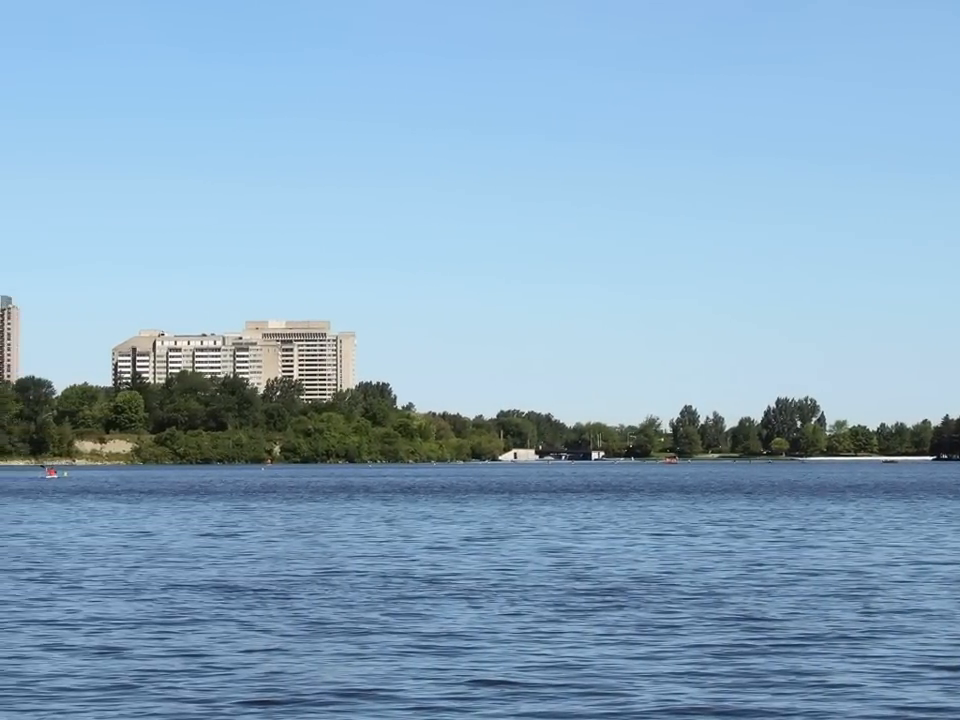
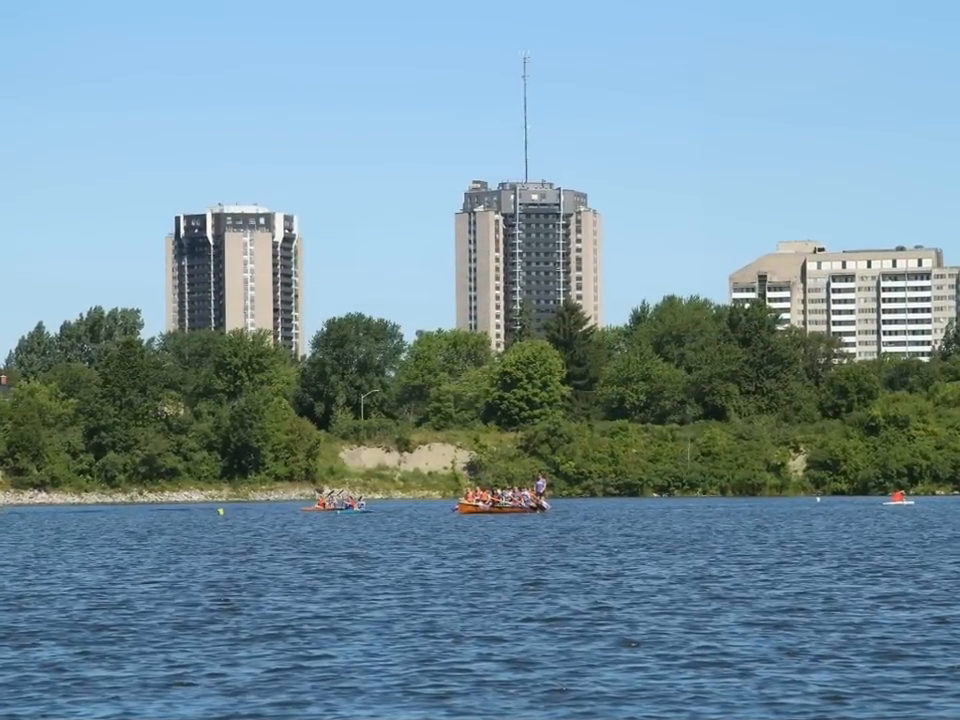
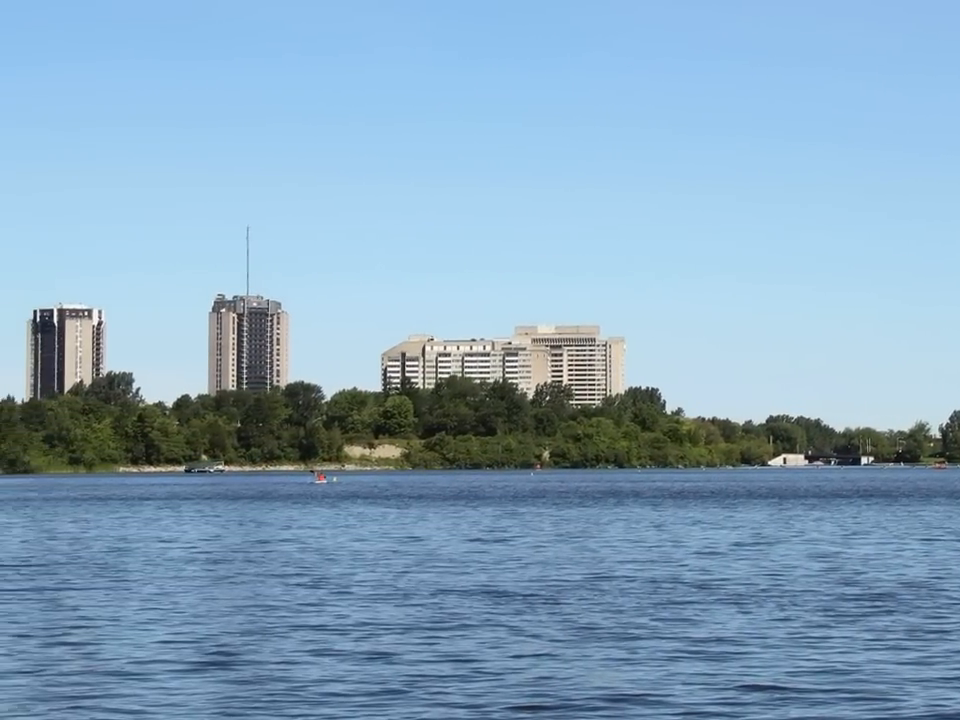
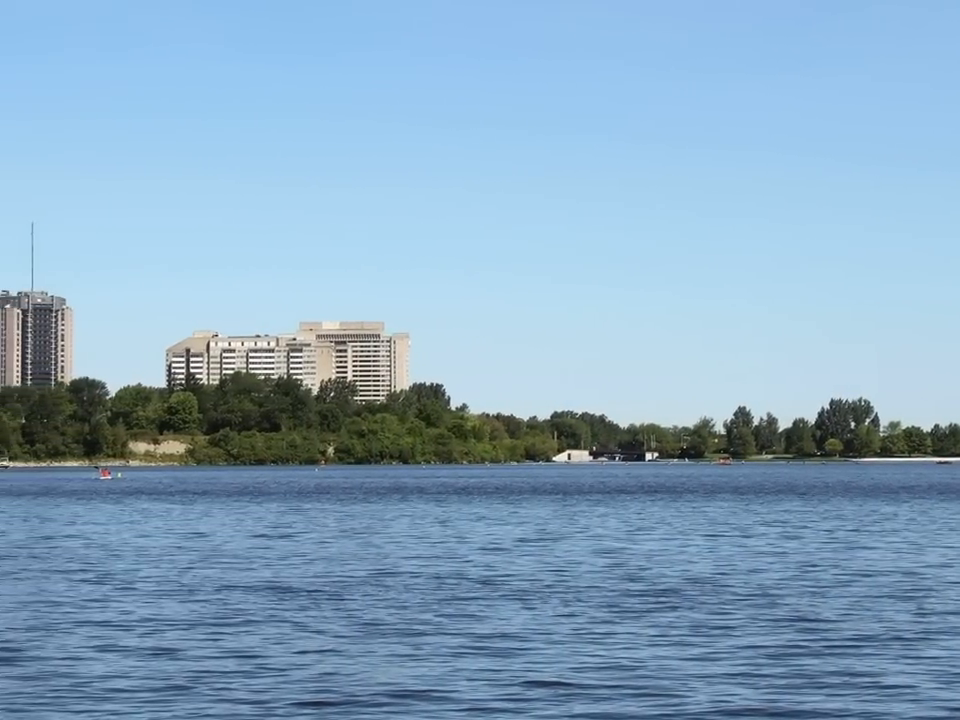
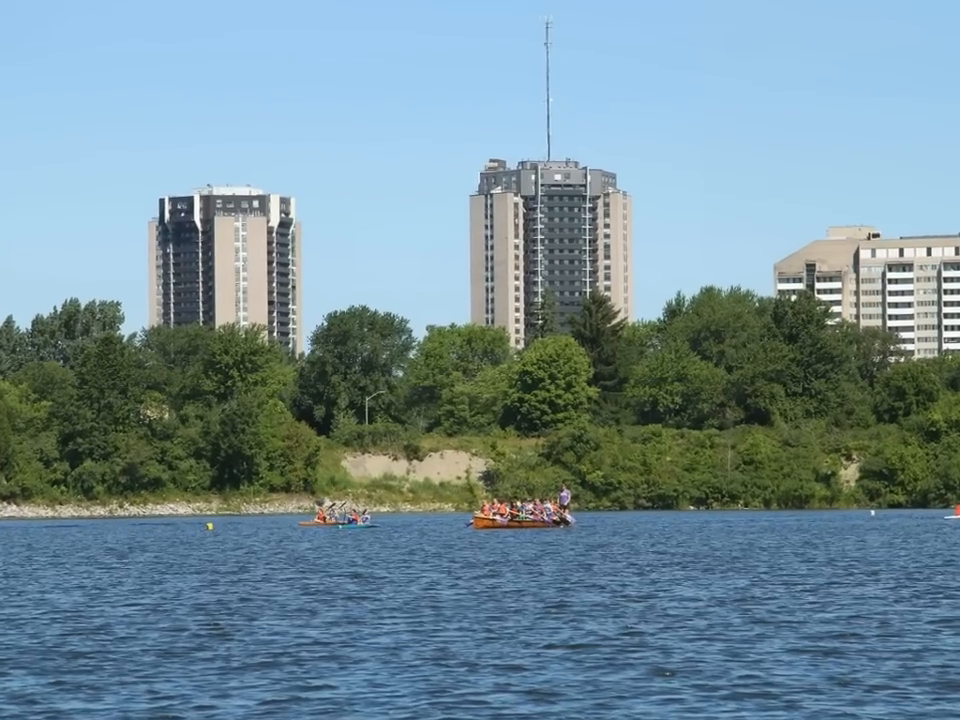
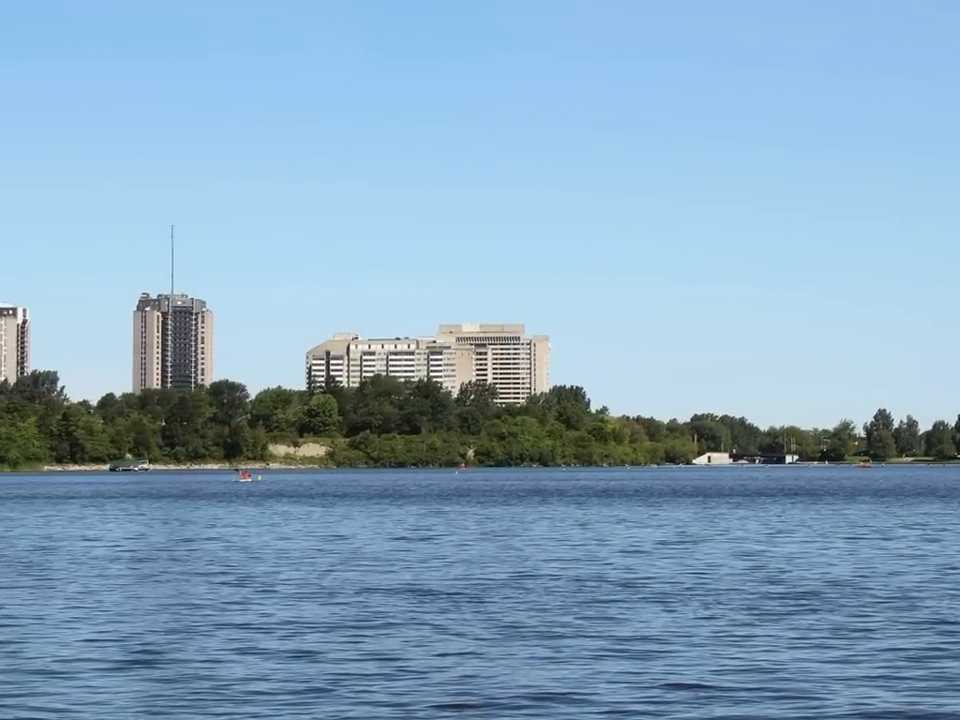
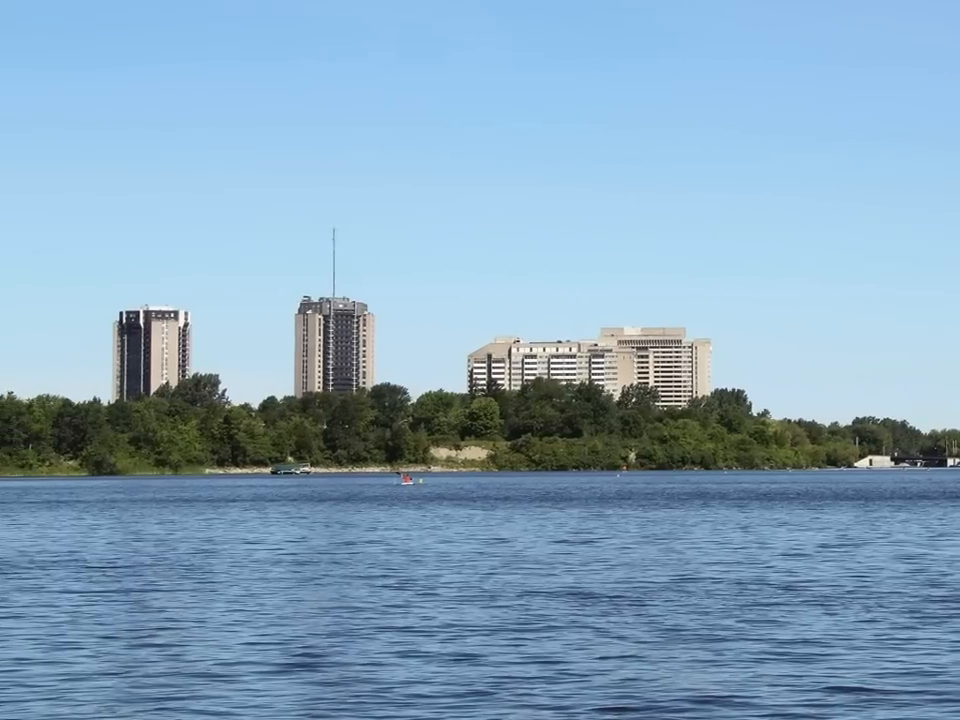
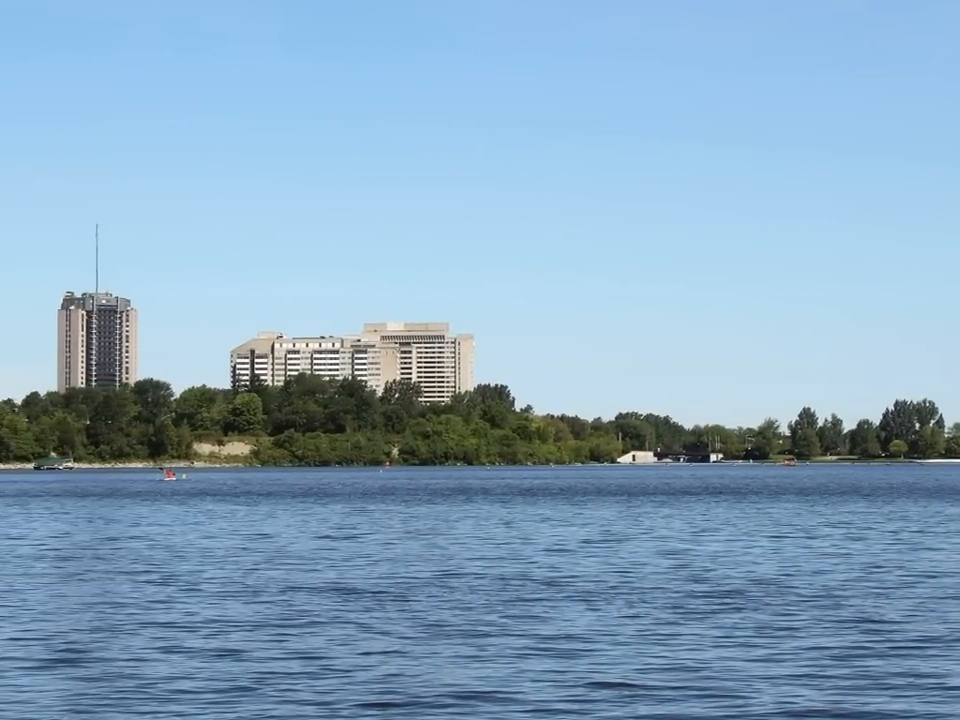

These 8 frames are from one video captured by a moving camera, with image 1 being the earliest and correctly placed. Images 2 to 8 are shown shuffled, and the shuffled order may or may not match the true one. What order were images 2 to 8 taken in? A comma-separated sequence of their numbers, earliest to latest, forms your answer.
4, 8, 6, 3, 7, 2, 5
